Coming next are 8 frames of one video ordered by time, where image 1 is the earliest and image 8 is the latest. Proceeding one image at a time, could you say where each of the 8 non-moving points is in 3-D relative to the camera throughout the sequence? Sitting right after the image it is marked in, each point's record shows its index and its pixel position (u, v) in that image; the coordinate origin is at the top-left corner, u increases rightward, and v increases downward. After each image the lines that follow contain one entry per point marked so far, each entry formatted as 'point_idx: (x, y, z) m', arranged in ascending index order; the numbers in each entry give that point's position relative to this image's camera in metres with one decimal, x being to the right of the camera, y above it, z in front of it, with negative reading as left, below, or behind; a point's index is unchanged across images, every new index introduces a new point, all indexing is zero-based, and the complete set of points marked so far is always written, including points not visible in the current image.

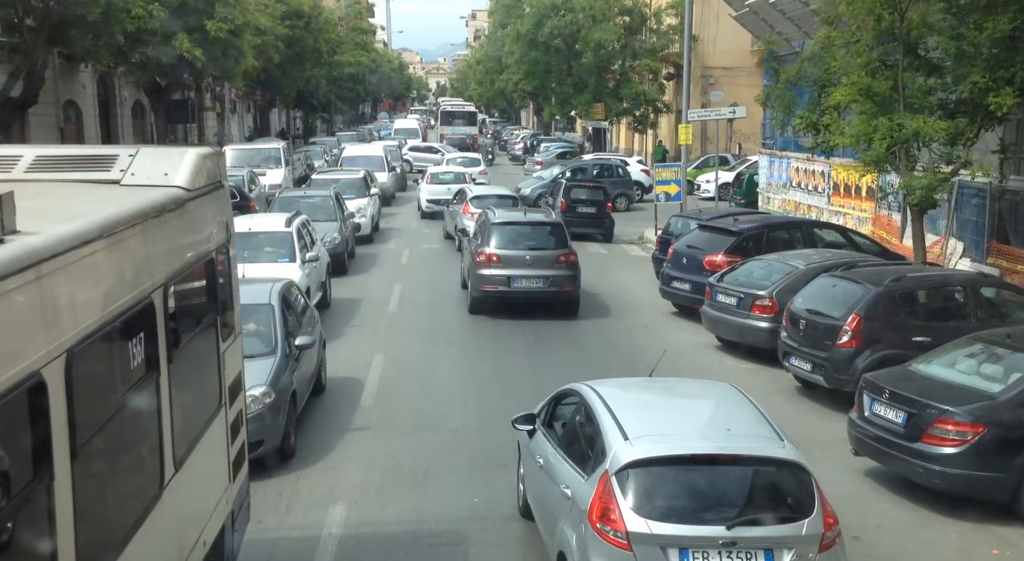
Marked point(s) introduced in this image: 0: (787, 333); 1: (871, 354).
0: (+3.4, -0.6, +12.6) m
1: (+4.0, -0.8, +11.4) m
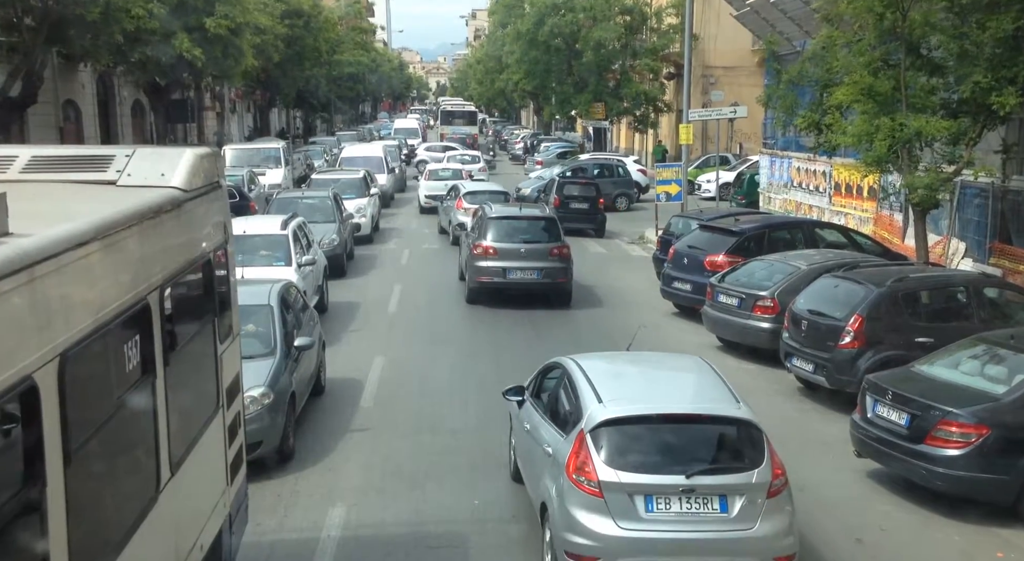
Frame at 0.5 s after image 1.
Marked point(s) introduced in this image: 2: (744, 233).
0: (+3.4, -0.6, +12.5) m
1: (+4.0, -0.8, +11.4) m
2: (+3.7, +0.8, +16.5) m
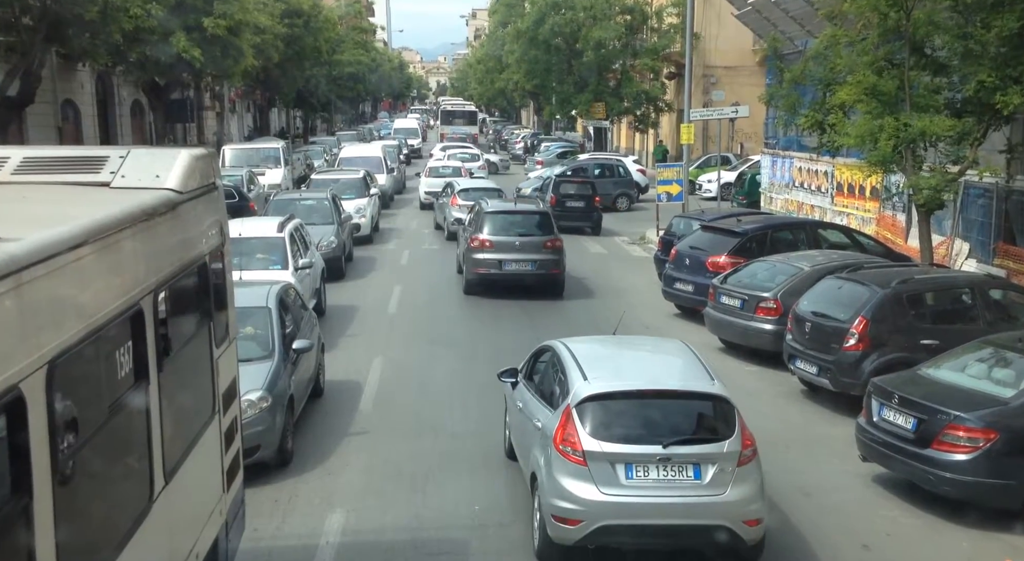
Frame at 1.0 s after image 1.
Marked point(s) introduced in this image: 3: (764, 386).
0: (+3.4, -0.7, +12.4) m
1: (+4.0, -0.8, +11.3) m
2: (+3.7, +0.8, +16.4) m
3: (+3.2, -1.3, +13.2) m
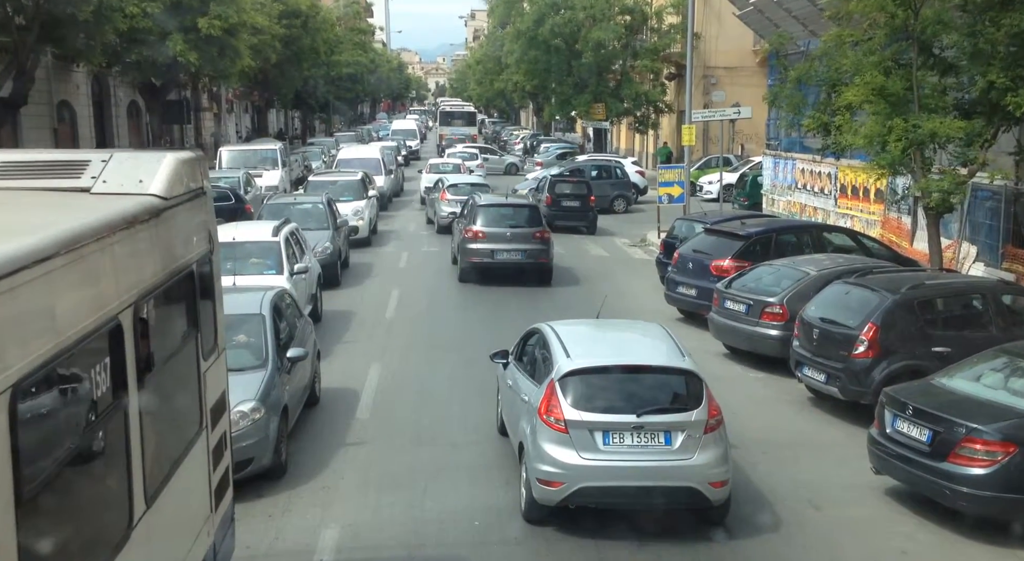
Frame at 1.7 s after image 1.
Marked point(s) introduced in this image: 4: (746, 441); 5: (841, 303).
0: (+3.4, -0.7, +12.1) m
1: (+4.0, -0.9, +11.0) m
2: (+3.7, +0.7, +16.1) m
3: (+3.2, -1.4, +12.9) m
4: (+2.5, -1.7, +11.0) m
5: (+3.8, -0.3, +11.7) m
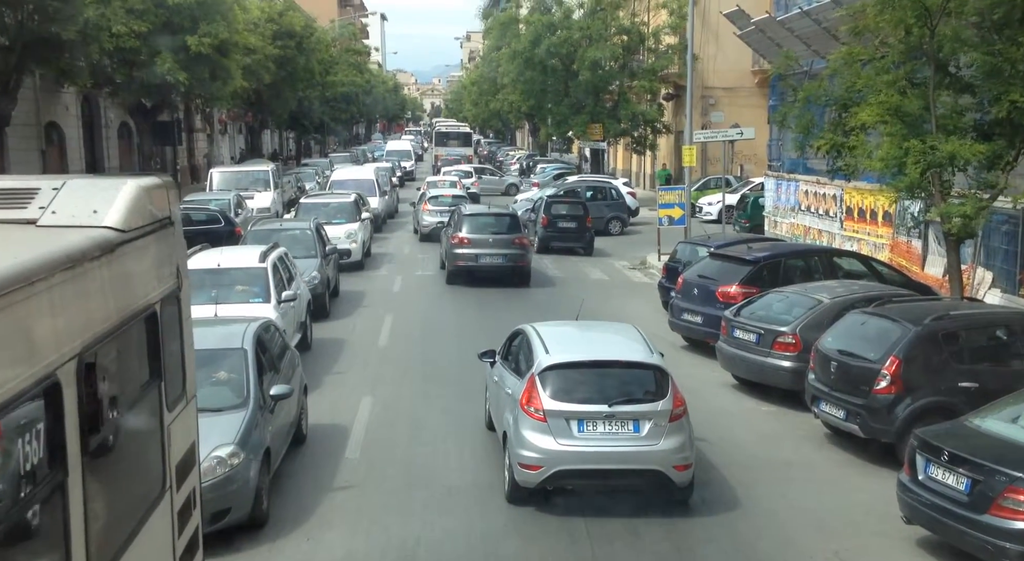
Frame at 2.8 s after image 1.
0: (+3.4, -1.1, +11.4) m
1: (+4.0, -1.2, +10.3) m
2: (+3.7, +0.3, +15.5) m
3: (+3.2, -1.8, +12.2) m
4: (+2.5, -2.0, +10.3) m
5: (+3.7, -0.6, +11.1) m
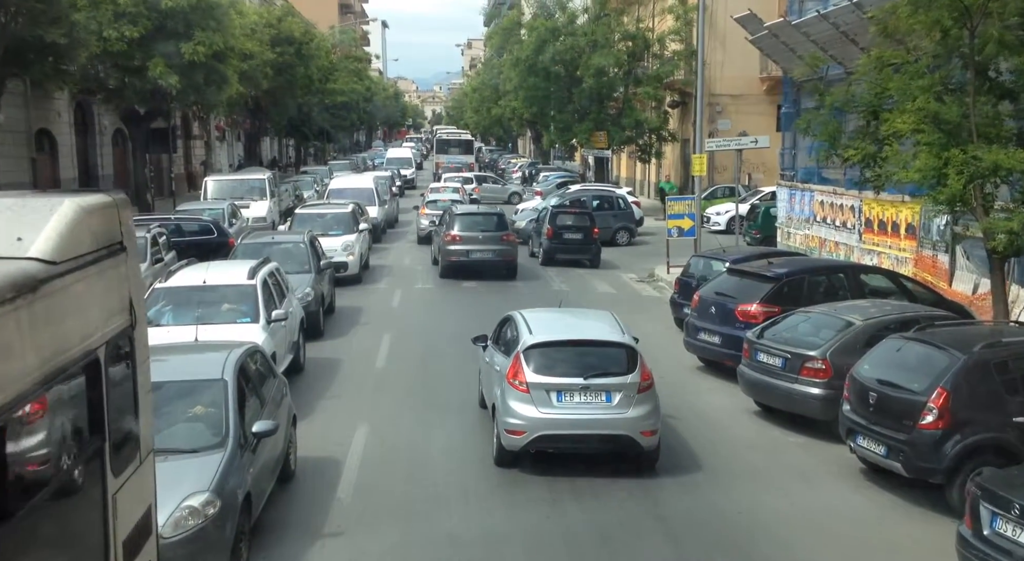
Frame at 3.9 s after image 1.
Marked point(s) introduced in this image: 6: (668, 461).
0: (+3.5, -1.3, +10.5) m
1: (+4.1, -1.4, +9.3) m
2: (+3.8, 0.0, +14.5) m
3: (+3.3, -2.0, +11.3) m
4: (+2.6, -2.2, +9.4) m
5: (+3.8, -0.8, +10.1) m
6: (+1.7, -2.0, +11.4) m
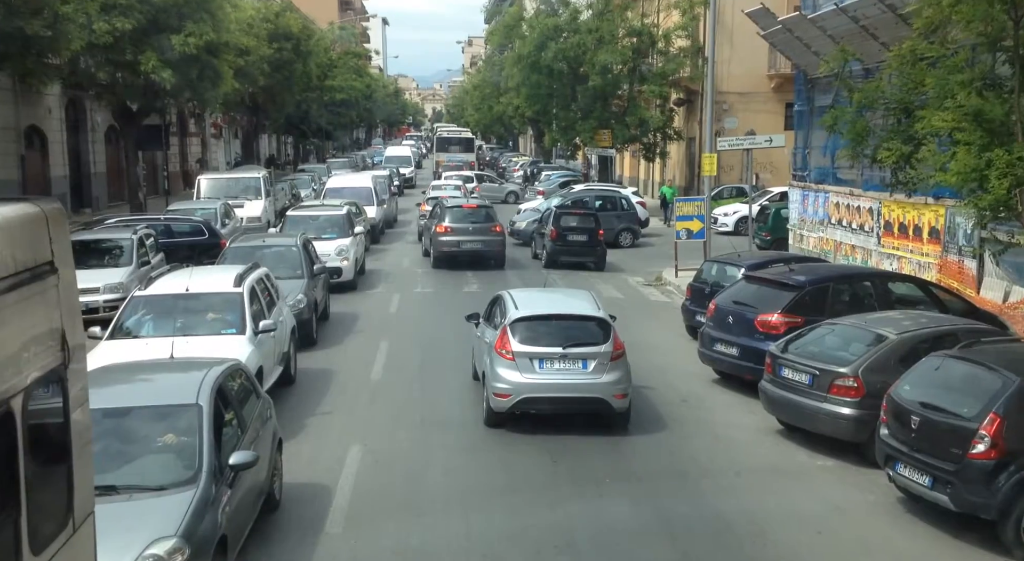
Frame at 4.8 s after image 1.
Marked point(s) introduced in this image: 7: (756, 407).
0: (+3.5, -1.4, +9.6) m
1: (+4.1, -1.6, +8.4) m
2: (+3.8, -0.1, +13.6) m
3: (+3.4, -2.1, +10.4) m
4: (+2.6, -2.4, +8.5) m
5: (+3.9, -0.9, +9.2) m
6: (+1.7, -2.1, +10.5) m
7: (+3.2, -1.6, +13.4) m
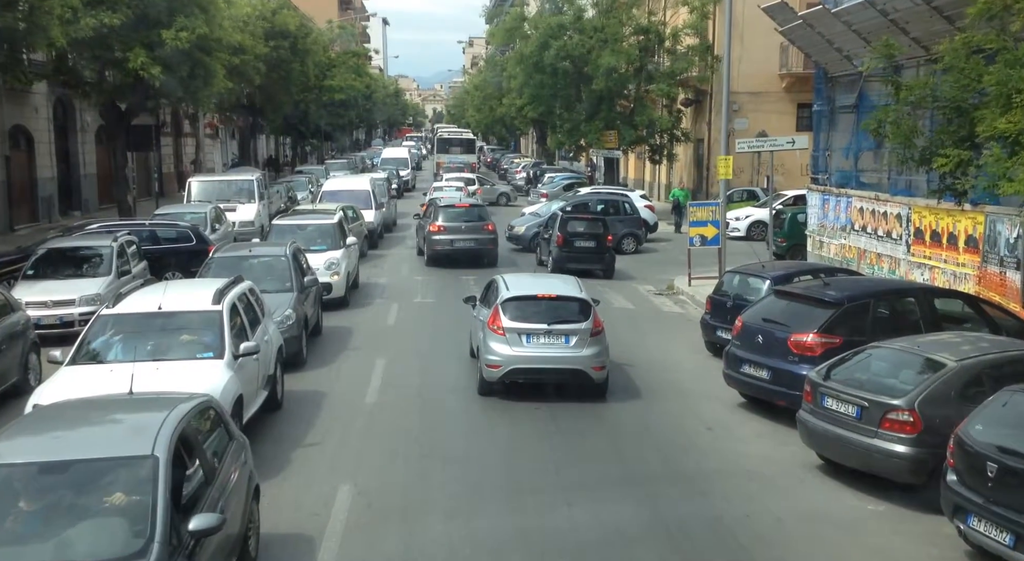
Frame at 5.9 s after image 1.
0: (+3.6, -1.6, +8.3) m
1: (+4.2, -1.7, +7.2) m
2: (+3.9, -0.3, +12.4) m
3: (+3.5, -2.3, +9.1) m
4: (+2.7, -2.5, +7.2) m
5: (+4.0, -1.1, +8.0) m
6: (+1.8, -2.3, +9.2) m
7: (+3.3, -1.8, +12.2) m
